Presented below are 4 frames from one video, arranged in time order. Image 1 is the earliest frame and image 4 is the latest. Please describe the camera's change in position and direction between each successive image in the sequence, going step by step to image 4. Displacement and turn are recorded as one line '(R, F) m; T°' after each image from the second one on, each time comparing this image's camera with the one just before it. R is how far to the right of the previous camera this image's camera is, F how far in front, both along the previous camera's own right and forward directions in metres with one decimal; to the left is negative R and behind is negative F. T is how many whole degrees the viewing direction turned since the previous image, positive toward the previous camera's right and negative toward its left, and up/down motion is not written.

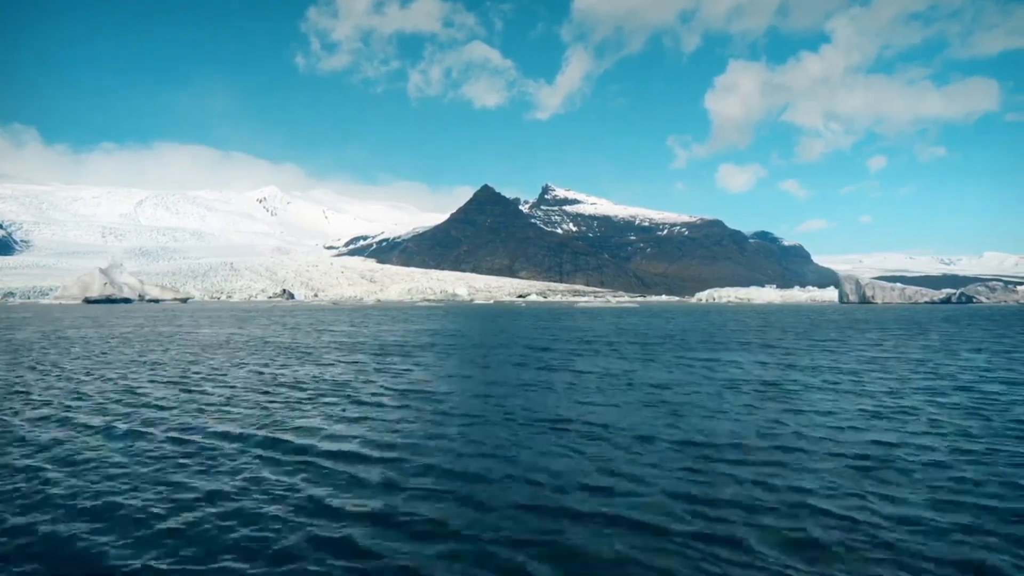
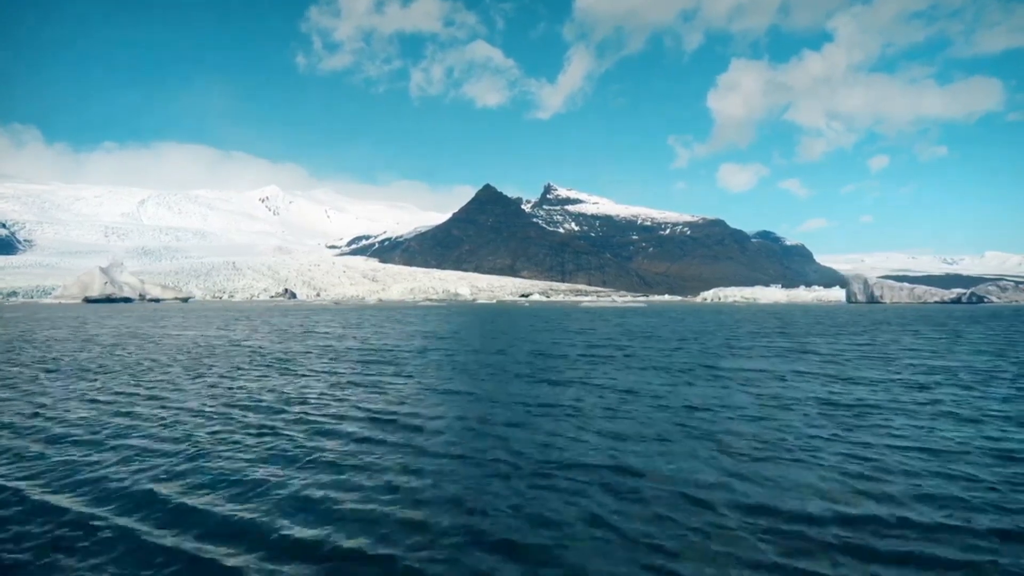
(-0.2, +1.1) m; 0°
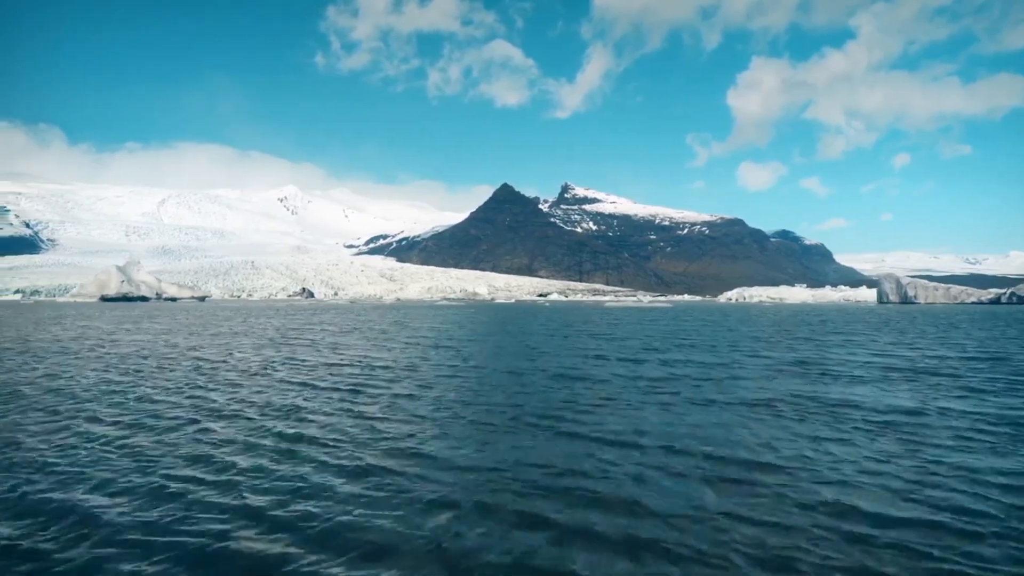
(-0.2, +3.5) m; -2°
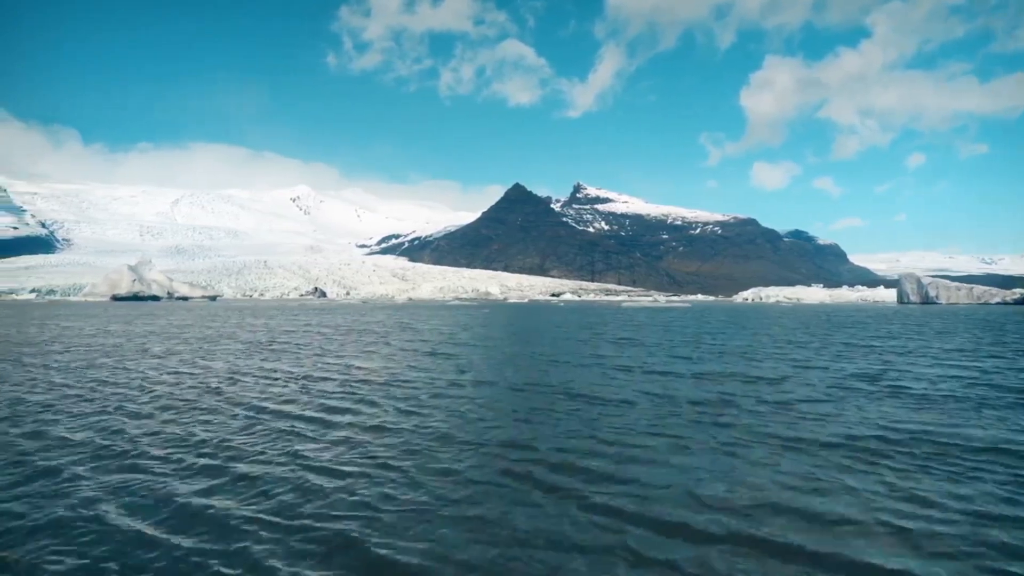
(0.0, +2.0) m; -1°
